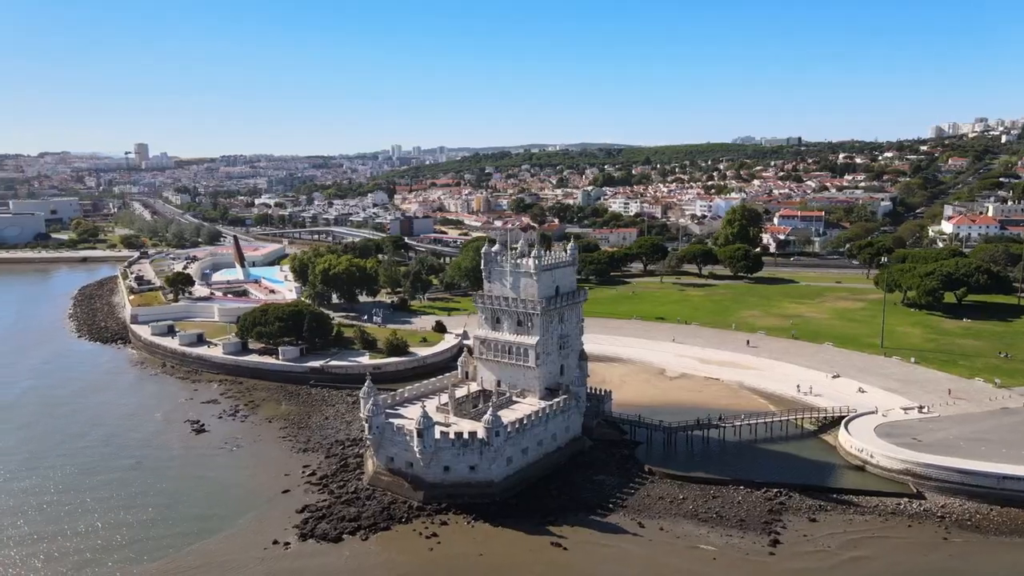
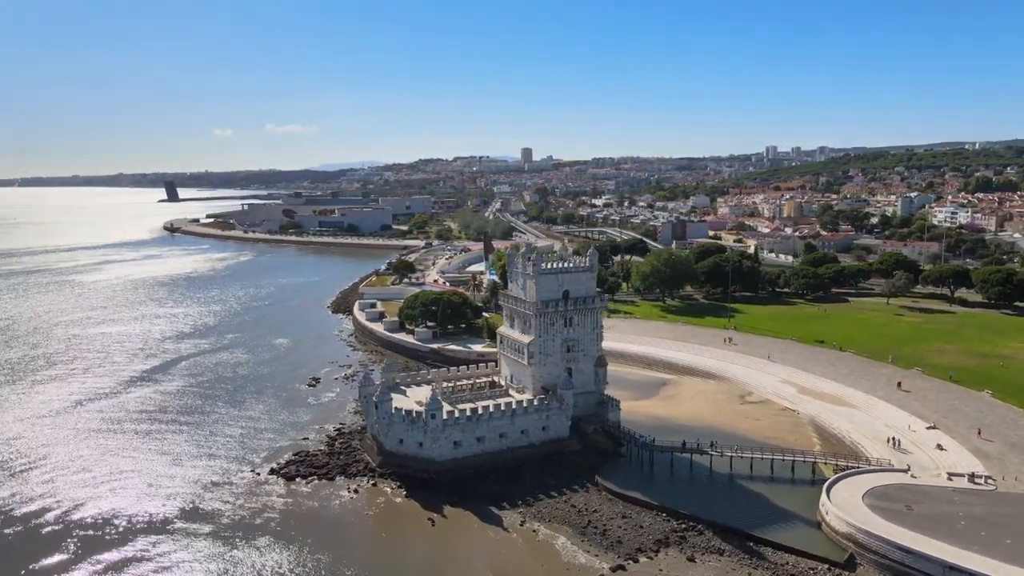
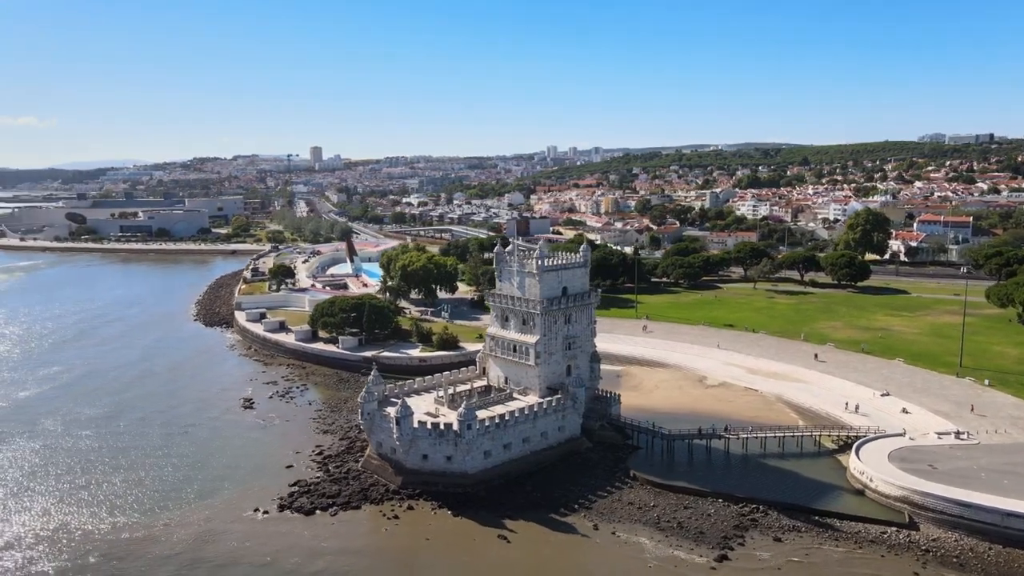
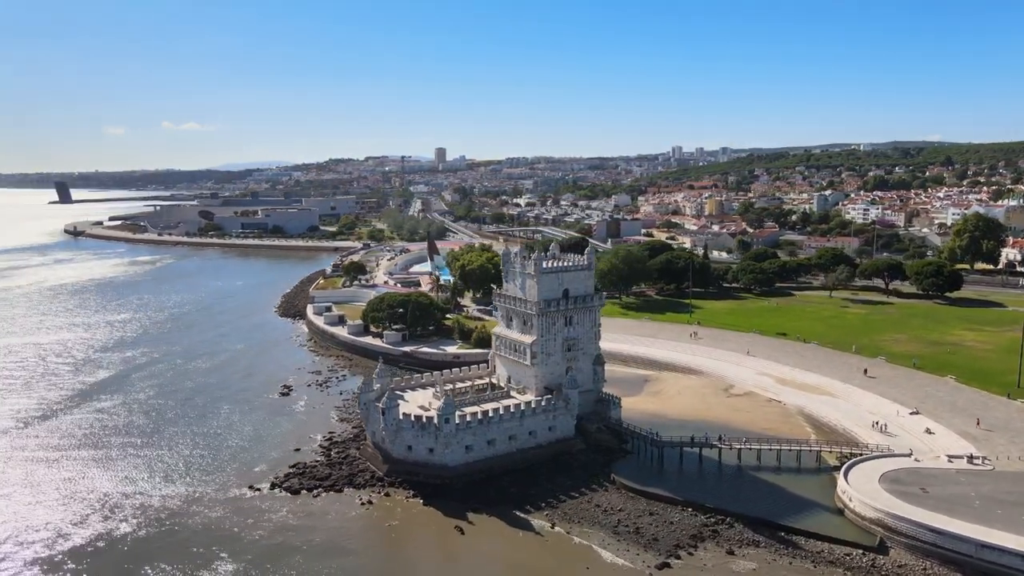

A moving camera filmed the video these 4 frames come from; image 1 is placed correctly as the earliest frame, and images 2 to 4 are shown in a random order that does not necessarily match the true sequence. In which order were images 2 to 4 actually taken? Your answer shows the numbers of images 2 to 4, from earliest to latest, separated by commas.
3, 4, 2
